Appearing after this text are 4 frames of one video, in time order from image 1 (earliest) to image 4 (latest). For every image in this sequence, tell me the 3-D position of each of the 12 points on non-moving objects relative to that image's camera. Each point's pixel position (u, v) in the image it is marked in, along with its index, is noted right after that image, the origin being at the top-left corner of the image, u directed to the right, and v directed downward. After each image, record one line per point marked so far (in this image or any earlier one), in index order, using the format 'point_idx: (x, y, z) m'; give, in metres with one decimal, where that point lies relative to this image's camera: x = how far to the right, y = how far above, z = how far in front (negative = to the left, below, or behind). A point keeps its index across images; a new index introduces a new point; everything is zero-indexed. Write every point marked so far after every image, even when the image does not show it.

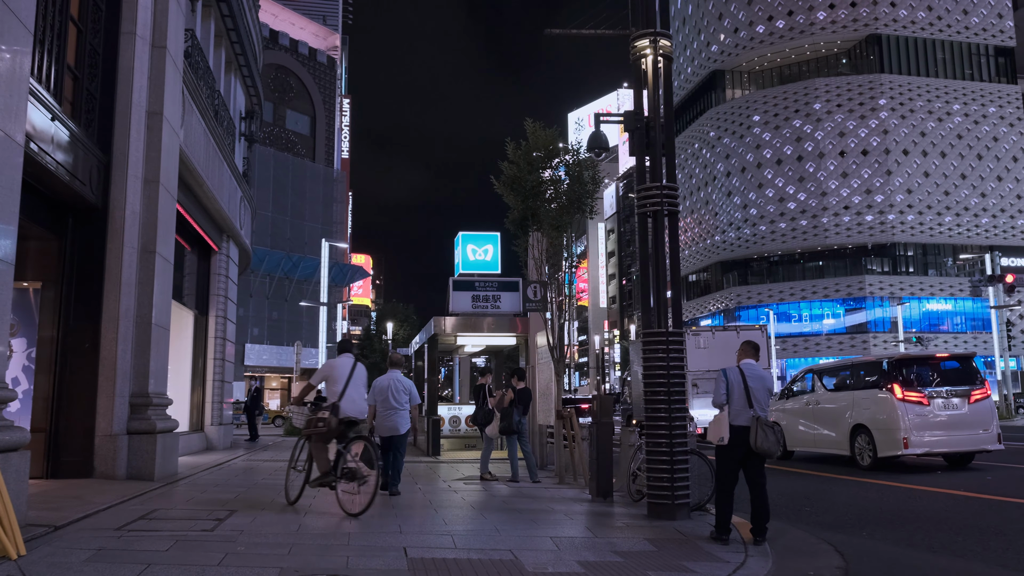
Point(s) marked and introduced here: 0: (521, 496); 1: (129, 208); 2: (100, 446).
0: (+0.1, -2.5, +10.9) m
1: (-4.6, +1.0, +11.0) m
2: (-4.7, -1.8, +10.4) m
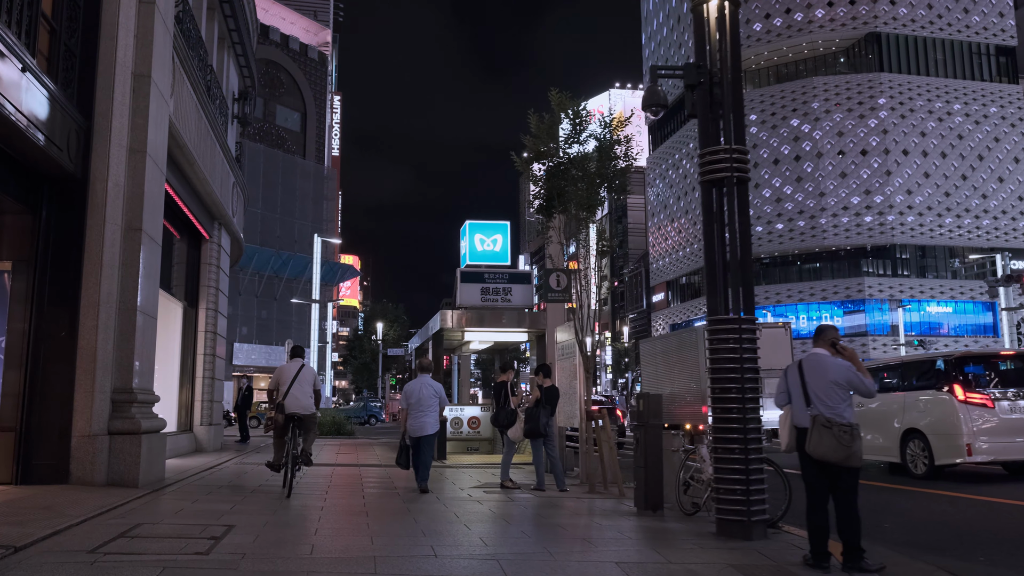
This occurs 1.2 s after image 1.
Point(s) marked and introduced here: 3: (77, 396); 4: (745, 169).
0: (+0.4, -2.3, +9.8) m
1: (-4.3, +1.2, +9.8) m
2: (-4.4, -1.6, +9.2) m
3: (-4.4, -1.1, +9.2) m
4: (+1.9, +1.0, +7.5) m
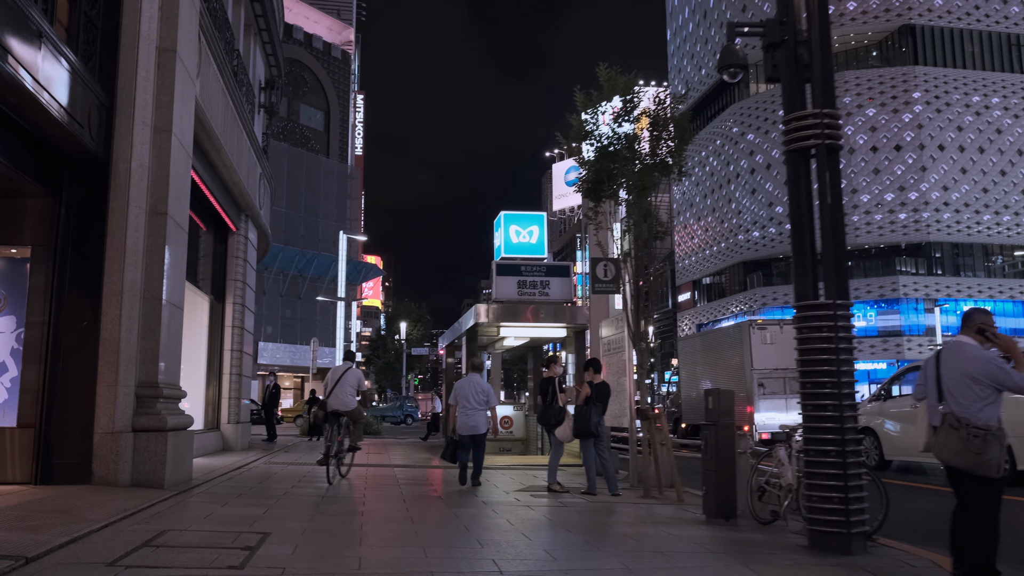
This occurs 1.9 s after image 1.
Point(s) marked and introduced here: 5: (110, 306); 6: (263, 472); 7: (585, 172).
0: (+0.9, -2.2, +9.0) m
1: (-3.8, +1.3, +9.1) m
2: (-3.9, -1.5, +8.6) m
3: (-3.9, -1.0, +8.6) m
4: (+2.4, +1.1, +6.7) m
5: (-3.8, -0.2, +8.8) m
6: (-3.4, -2.5, +12.5) m
7: (+1.0, +1.5, +11.5) m
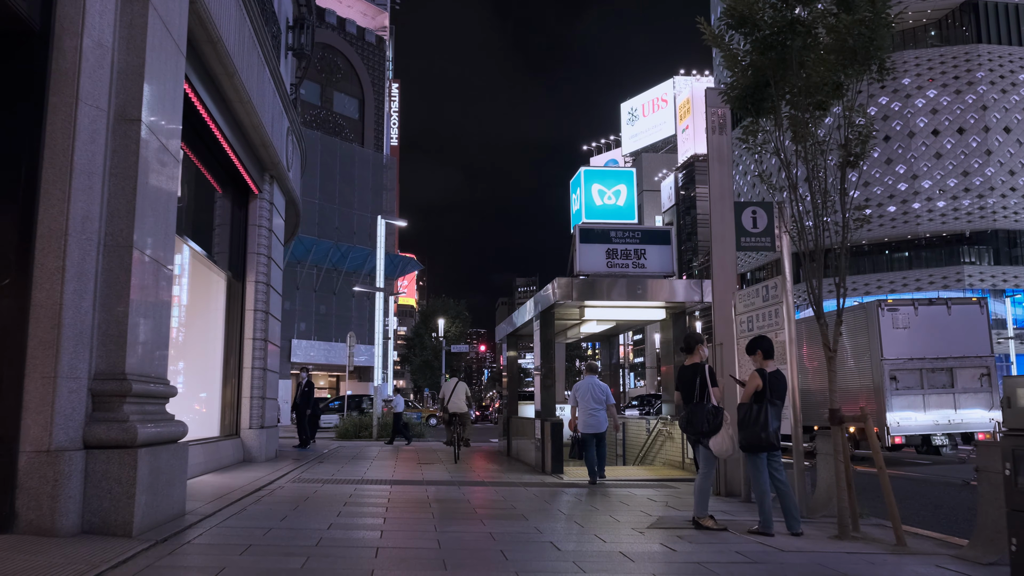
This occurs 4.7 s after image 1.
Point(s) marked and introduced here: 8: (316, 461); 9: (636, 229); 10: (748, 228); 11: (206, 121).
0: (+1.9, -1.8, +5.8) m
1: (-2.8, +1.7, +6.1) m
2: (-2.9, -1.1, +5.5) m
3: (-2.9, -0.6, +5.5) m
4: (+3.2, +1.5, +3.4) m
5: (-2.9, +0.2, +5.7) m
6: (-2.3, -2.1, +9.4) m
7: (+2.0, +1.9, +8.2) m
8: (-3.2, -2.8, +14.7) m
9: (+1.8, +0.9, +13.6) m
10: (+2.2, +0.6, +8.7) m
11: (-3.6, +1.9, +10.7) m
